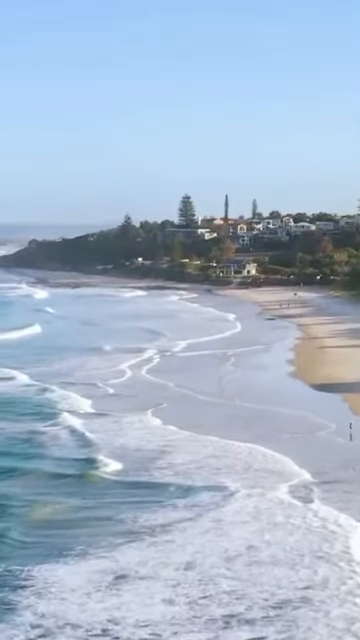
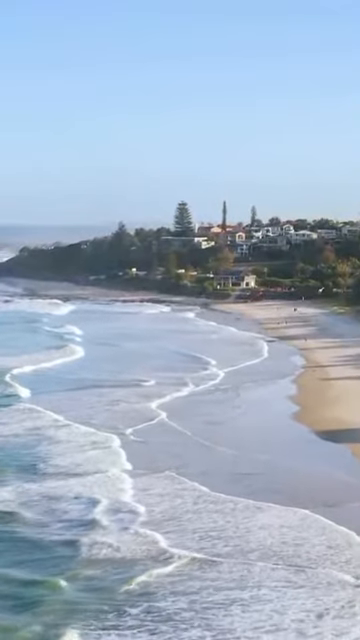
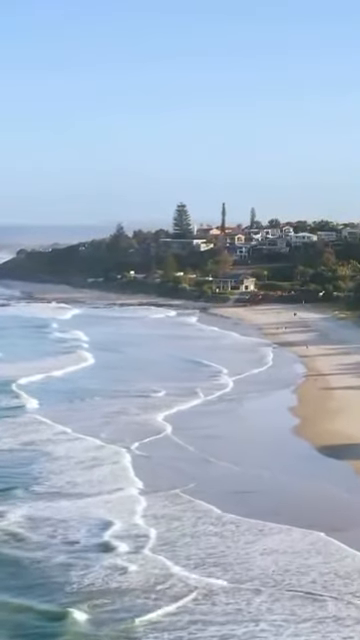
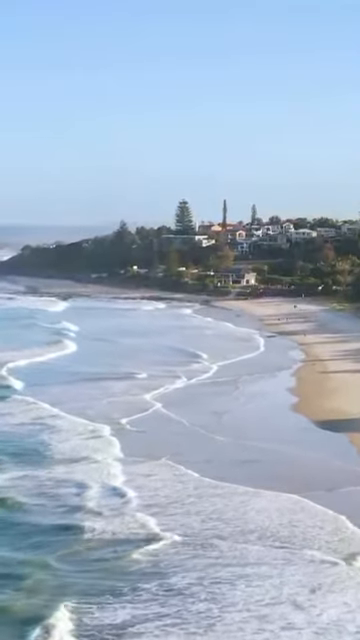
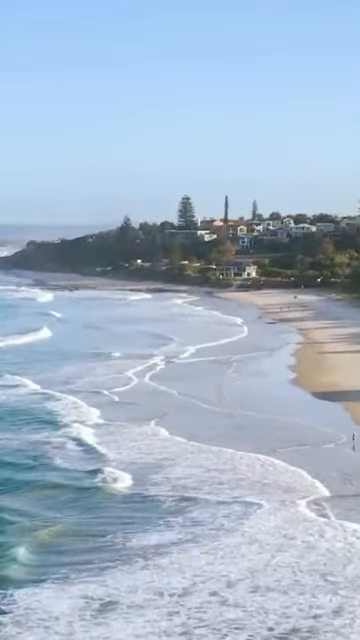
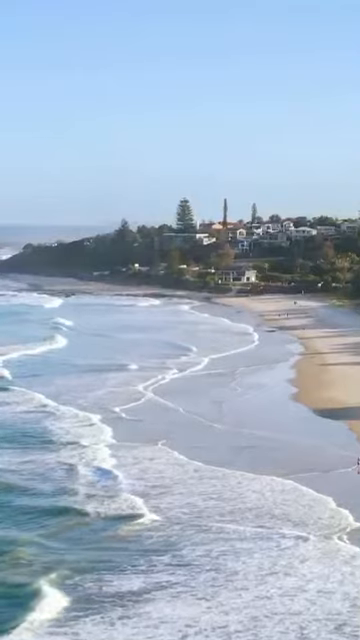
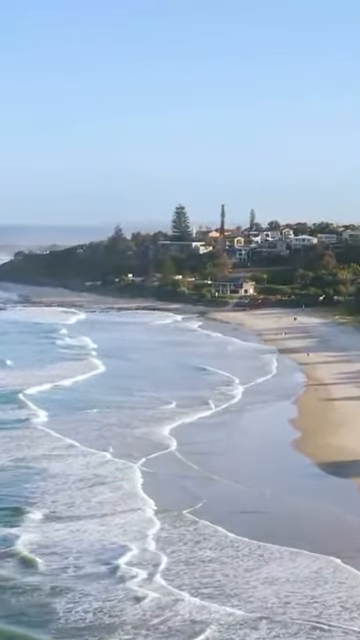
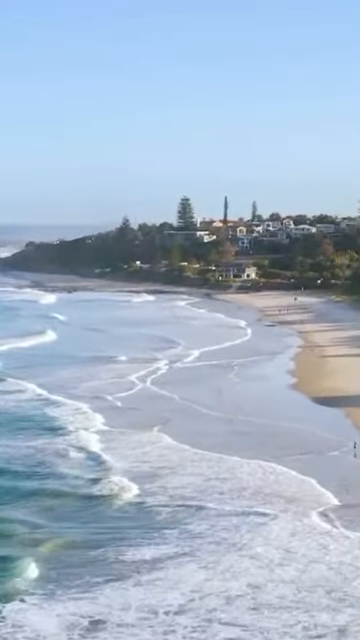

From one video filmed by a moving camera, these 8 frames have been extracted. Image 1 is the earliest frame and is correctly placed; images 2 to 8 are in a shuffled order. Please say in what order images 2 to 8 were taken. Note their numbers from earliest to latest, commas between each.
5, 8, 6, 4, 2, 3, 7
